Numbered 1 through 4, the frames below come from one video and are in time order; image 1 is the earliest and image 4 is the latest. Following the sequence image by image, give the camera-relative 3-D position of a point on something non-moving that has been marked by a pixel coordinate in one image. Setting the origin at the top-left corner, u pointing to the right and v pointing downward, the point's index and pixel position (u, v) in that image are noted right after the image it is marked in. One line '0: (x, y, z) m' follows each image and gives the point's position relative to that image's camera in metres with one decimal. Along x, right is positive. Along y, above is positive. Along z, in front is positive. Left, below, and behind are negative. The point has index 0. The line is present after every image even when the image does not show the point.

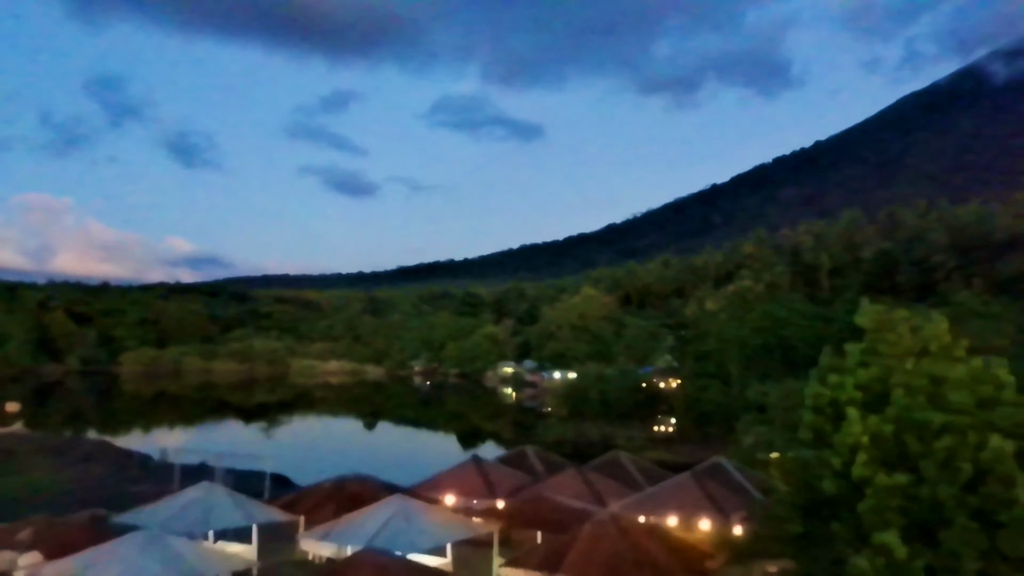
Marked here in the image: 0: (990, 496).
0: (+6.6, -2.8, +12.3) m
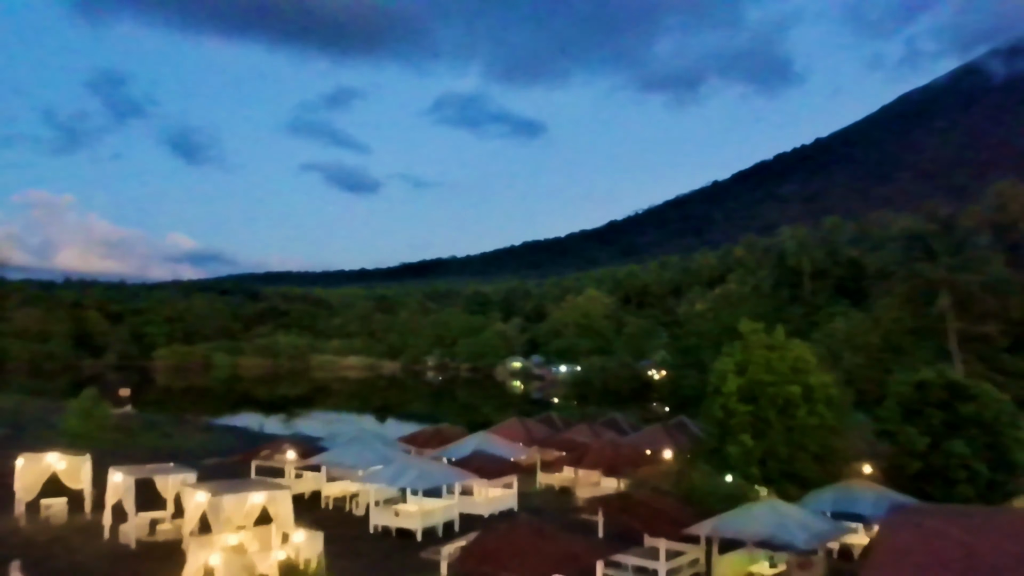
0: (+7.9, -3.6, +24.1) m
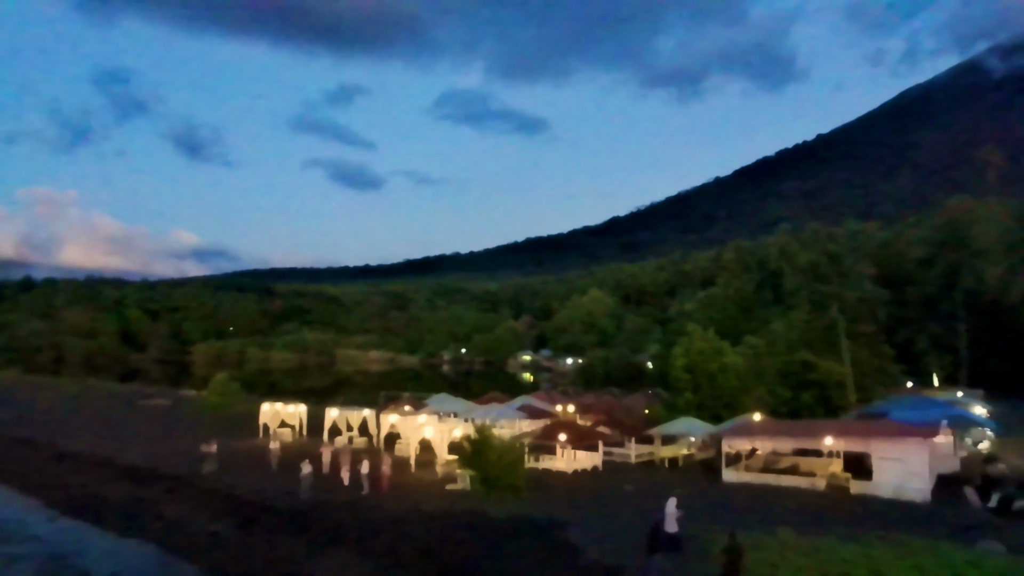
0: (+9.6, -4.3, +40.0) m
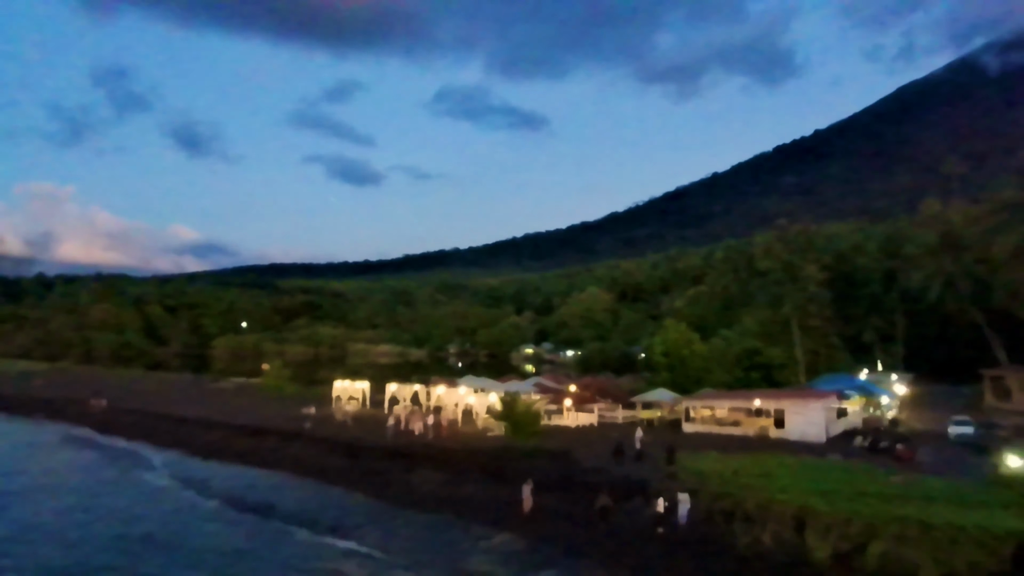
0: (+10.5, -4.5, +51.1) m
